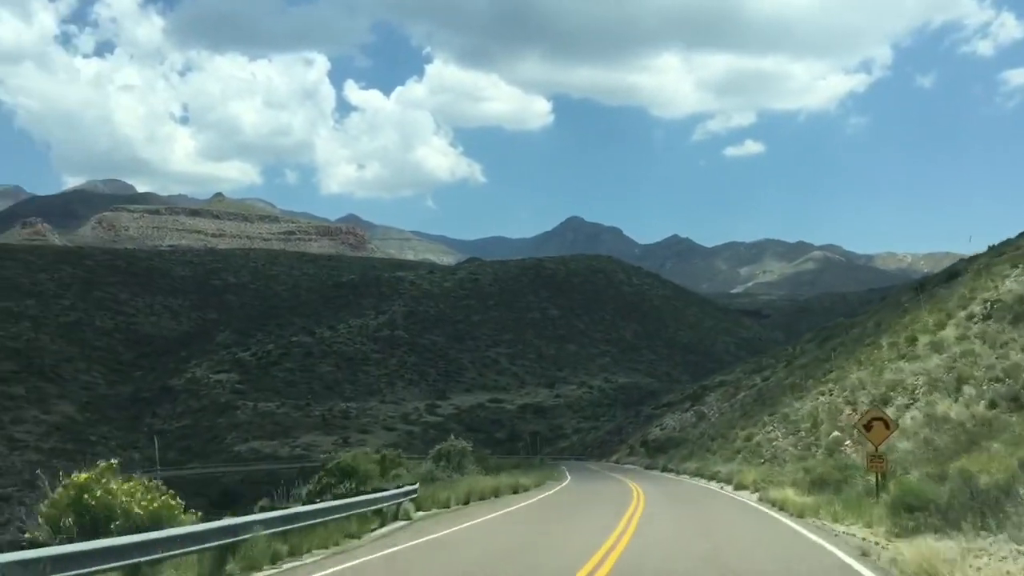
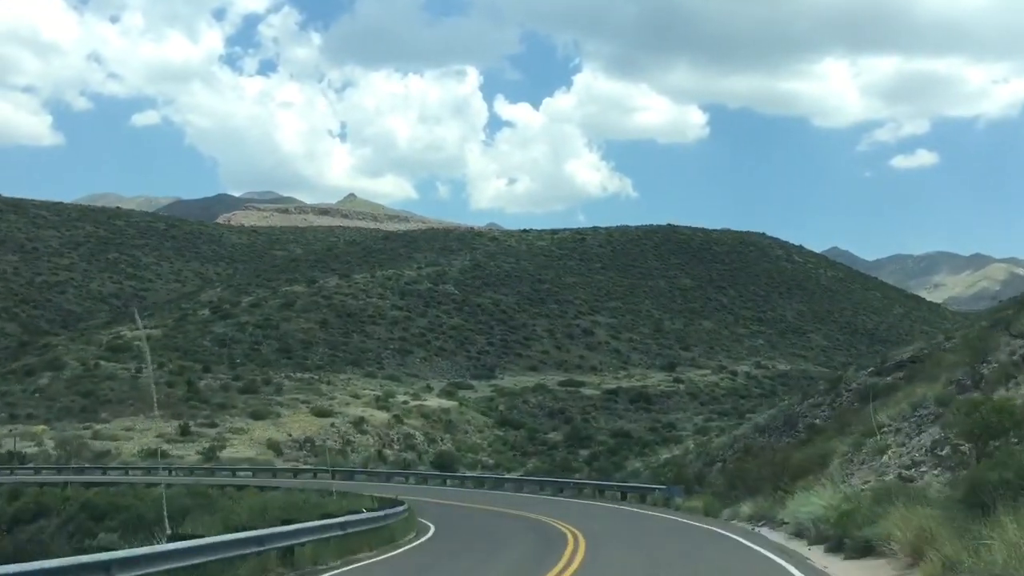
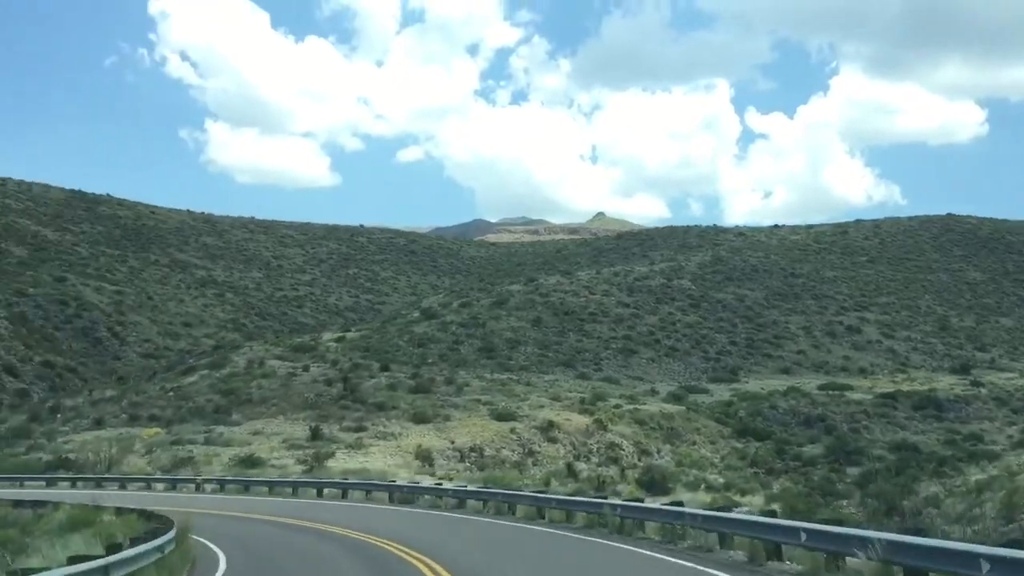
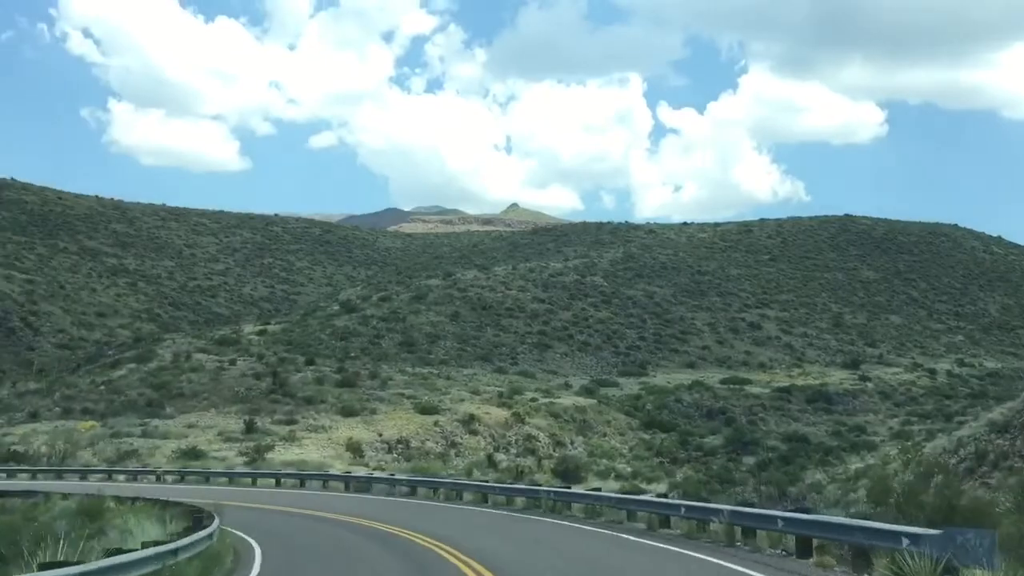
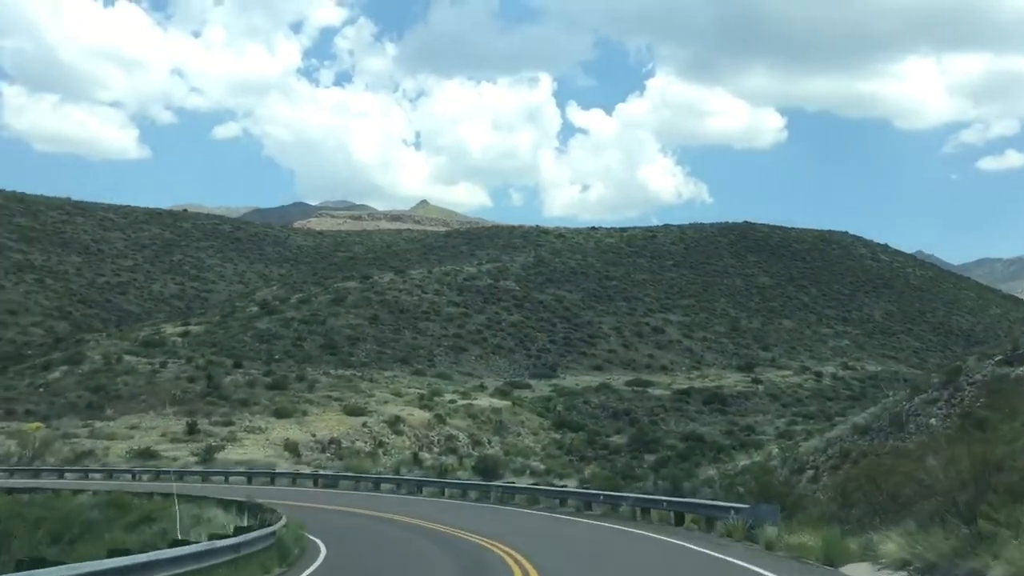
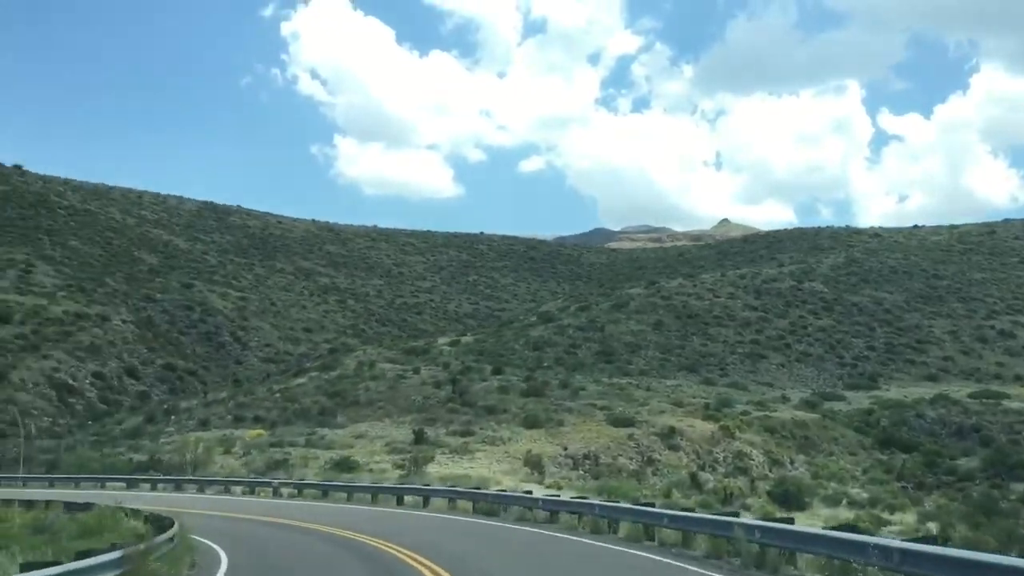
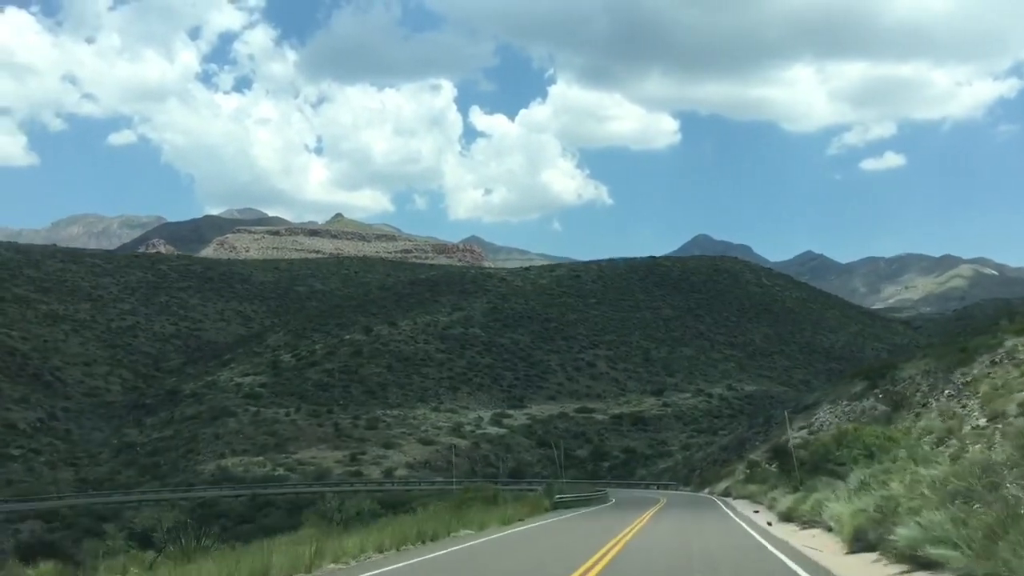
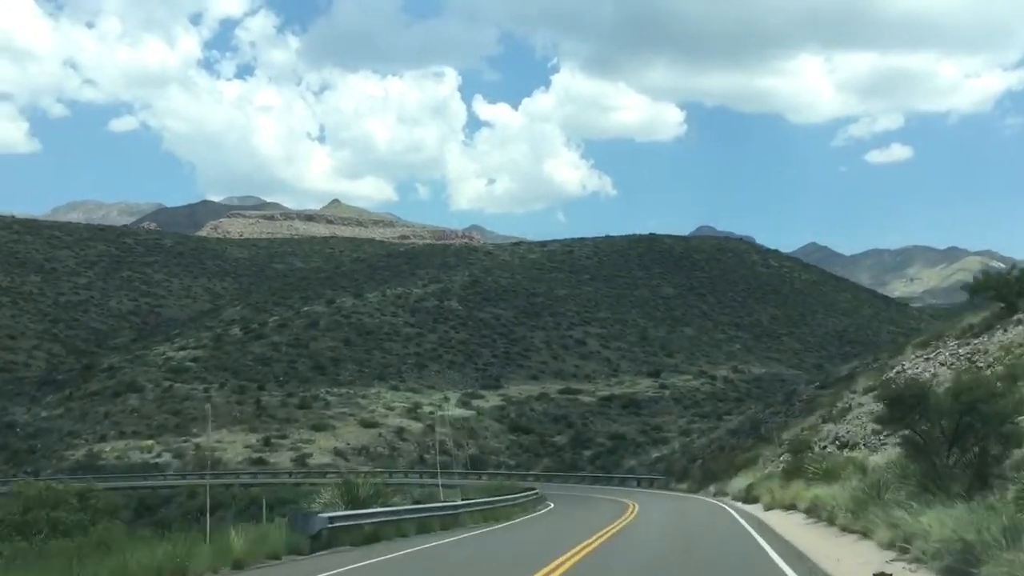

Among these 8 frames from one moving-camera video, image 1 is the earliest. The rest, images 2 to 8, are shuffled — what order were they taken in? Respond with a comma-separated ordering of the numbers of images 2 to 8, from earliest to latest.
7, 8, 2, 5, 4, 3, 6
